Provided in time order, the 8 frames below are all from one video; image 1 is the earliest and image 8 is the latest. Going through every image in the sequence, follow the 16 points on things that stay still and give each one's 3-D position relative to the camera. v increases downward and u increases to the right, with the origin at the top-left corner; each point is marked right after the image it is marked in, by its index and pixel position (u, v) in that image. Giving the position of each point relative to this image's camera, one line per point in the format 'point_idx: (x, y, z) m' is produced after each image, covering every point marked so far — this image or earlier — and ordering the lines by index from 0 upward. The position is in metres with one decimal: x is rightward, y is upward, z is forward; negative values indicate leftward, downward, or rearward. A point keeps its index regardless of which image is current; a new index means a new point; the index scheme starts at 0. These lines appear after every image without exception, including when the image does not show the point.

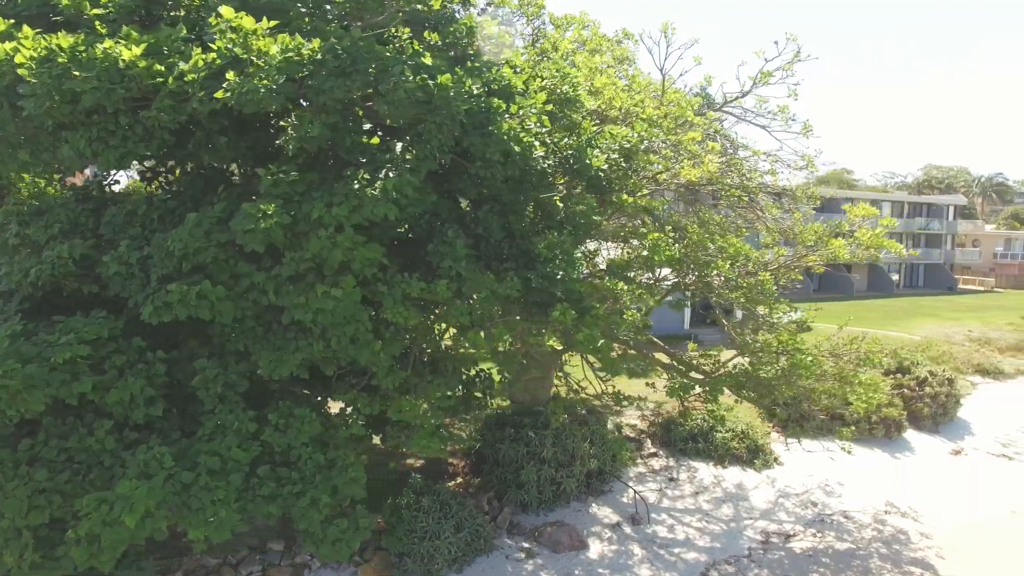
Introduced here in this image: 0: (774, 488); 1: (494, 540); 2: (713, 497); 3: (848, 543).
0: (+6.1, -4.7, +14.1) m
1: (-0.3, -4.7, +11.2) m
2: (+4.5, -4.7, +13.6) m
3: (+6.8, -5.2, +12.0) m
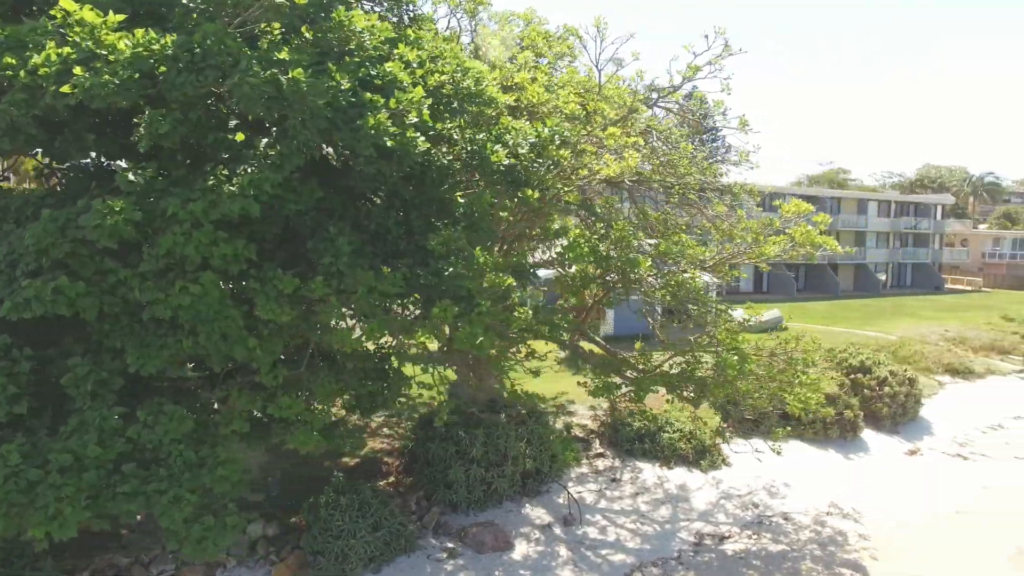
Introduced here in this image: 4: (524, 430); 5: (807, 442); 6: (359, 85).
0: (+4.8, -4.7, +13.9) m
1: (-1.7, -4.6, +11.1) m
2: (+3.1, -4.7, +13.4) m
3: (+5.4, -5.1, +11.9) m
4: (+0.2, -3.1, +13.3) m
5: (+8.2, -4.3, +16.4) m
6: (-1.8, +2.3, +7.0) m
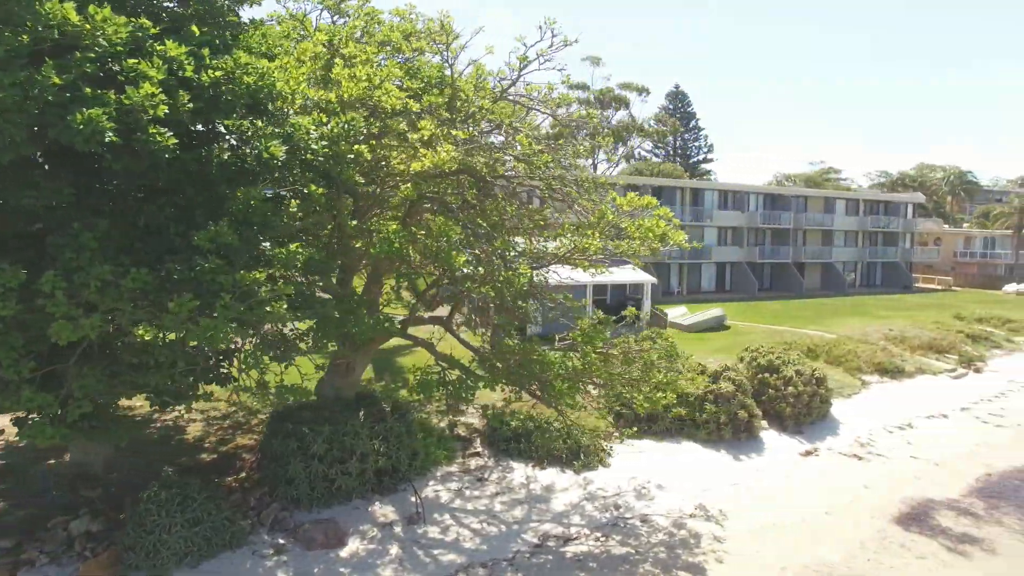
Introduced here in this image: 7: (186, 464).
0: (+1.6, -4.6, +13.8) m
1: (-4.9, -4.6, +11.0) m
2: (0.0, -4.6, +13.4) m
3: (+2.3, -5.1, +11.8) m
4: (-2.9, -3.0, +13.2) m
5: (+5.2, -4.3, +16.3) m
6: (-4.9, +2.4, +6.9) m
7: (-6.9, -3.7, +12.7) m
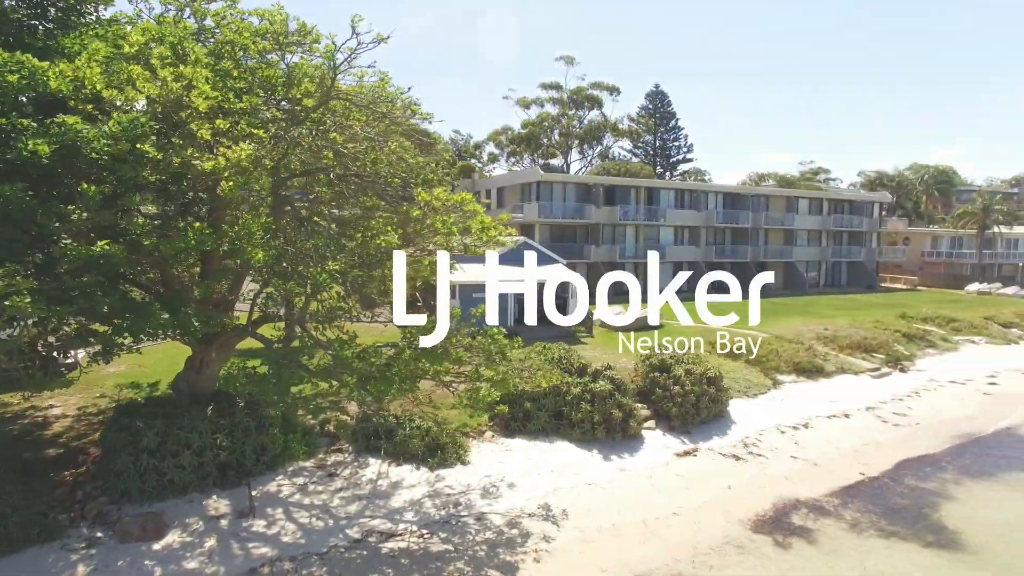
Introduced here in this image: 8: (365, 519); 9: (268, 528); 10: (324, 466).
0: (-1.8, -4.6, +13.9) m
1: (-8.4, -4.5, +11.2) m
2: (-3.5, -4.6, +13.4) m
3: (-1.2, -5.0, +11.9) m
4: (-6.4, -3.0, +13.3) m
5: (+1.7, -4.2, +16.3) m
6: (-8.5, +2.5, +7.0) m
7: (-10.4, -3.7, +12.9) m
8: (-3.0, -4.8, +12.5) m
9: (-4.8, -4.8, +12.0) m
10: (-4.5, -4.3, +14.4) m
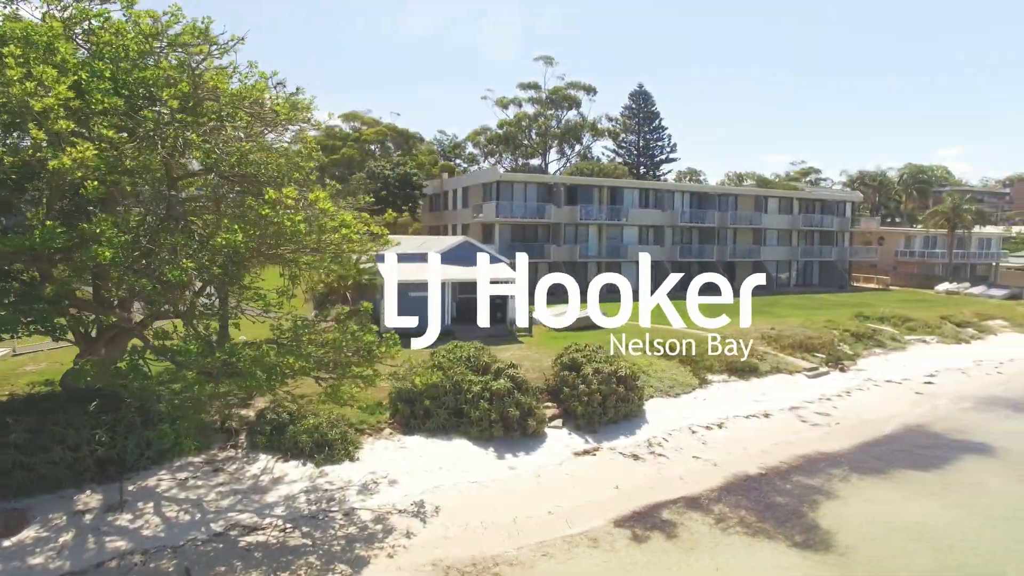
0: (-4.6, -4.5, +14.0) m
1: (-11.2, -4.4, +11.4) m
2: (-6.3, -4.5, +13.6) m
3: (-4.0, -5.0, +12.0) m
4: (-9.2, -2.9, +13.5) m
5: (-1.1, -4.2, +16.4) m
6: (-11.3, +2.5, +7.2) m
7: (-13.2, -3.6, +13.1) m
8: (-5.8, -4.7, +12.7) m
9: (-7.6, -4.7, +12.1) m
10: (-7.3, -4.2, +14.6) m
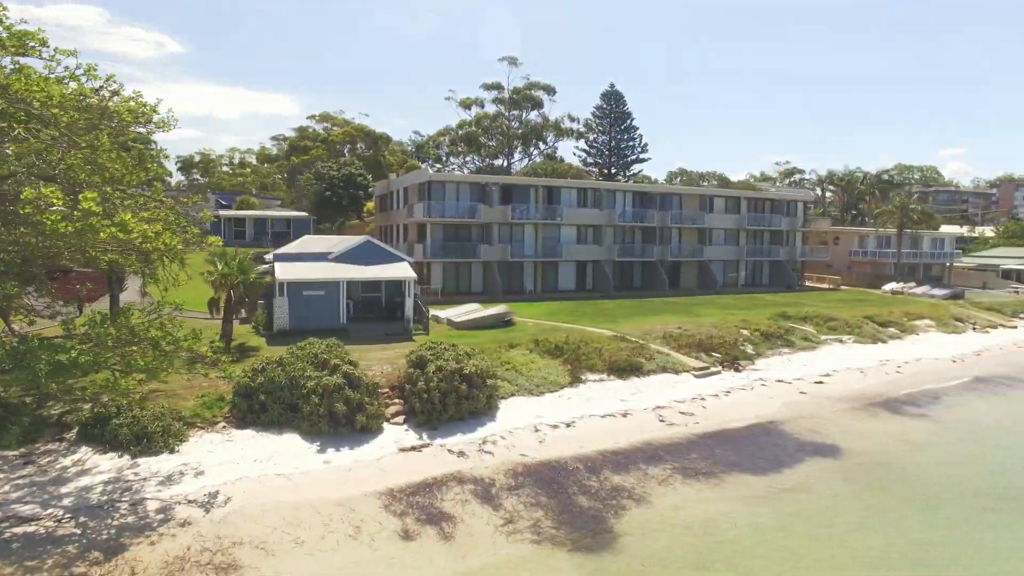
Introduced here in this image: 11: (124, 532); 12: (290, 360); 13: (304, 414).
0: (-9.4, -4.4, +14.4) m
1: (-16.0, -4.4, +11.8) m
2: (-11.0, -4.4, +14.0) m
3: (-8.8, -4.9, +12.4) m
4: (-13.9, -2.8, +13.9) m
5: (-5.8, -4.1, +16.7) m
6: (-16.1, +2.6, +7.7) m
7: (-18.0, -3.5, +13.6) m
8: (-10.6, -4.7, +13.0) m
9: (-12.4, -4.6, +12.5) m
10: (-12.0, -4.1, +15.0) m
11: (-7.9, -5.0, +12.4) m
12: (-6.7, -2.2, +18.3) m
13: (-5.8, -3.5, +17.0) m
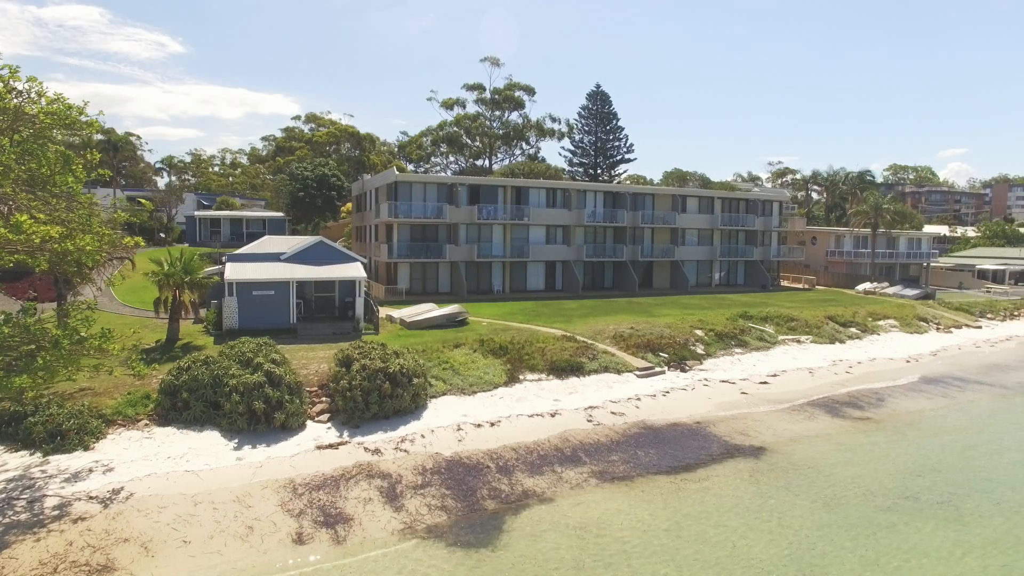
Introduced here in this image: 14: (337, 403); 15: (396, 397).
0: (-11.8, -4.4, +14.7) m
1: (-18.4, -4.3, +12.1) m
2: (-13.4, -4.4, +14.2) m
3: (-11.2, -4.9, +12.6) m
4: (-16.3, -2.8, +14.2) m
5: (-8.2, -4.1, +17.0) m
6: (-18.6, +2.6, +8.0) m
7: (-20.4, -3.5, +13.9) m
8: (-13.0, -4.7, +13.3) m
9: (-14.8, -4.6, +12.8) m
10: (-14.4, -4.1, +15.3) m
11: (-10.3, -5.0, +12.6) m
12: (-9.1, -2.2, +18.6) m
13: (-8.2, -3.5, +17.2) m
14: (-5.1, -3.5, +18.5) m
15: (-3.5, -3.4, +19.0) m
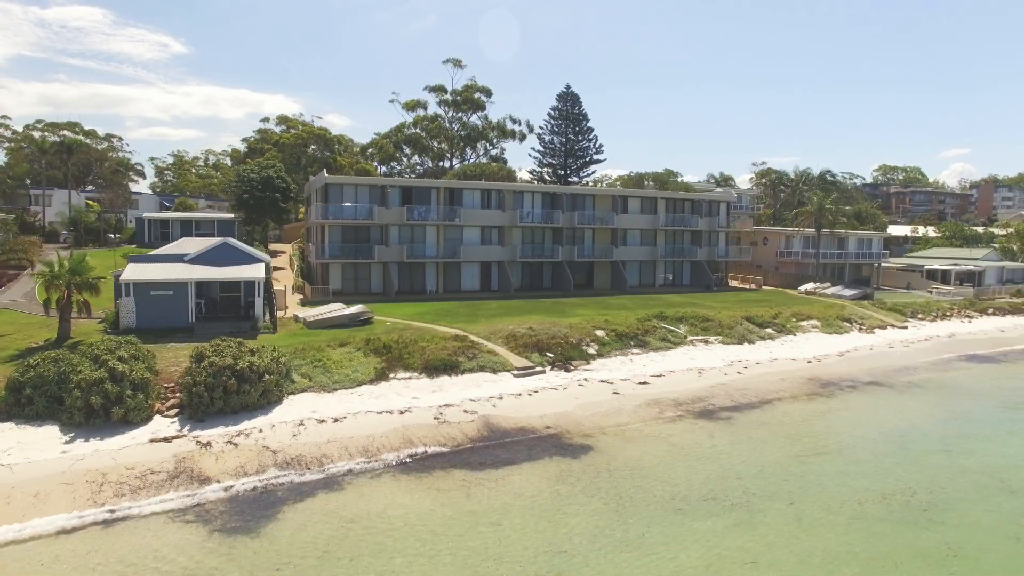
0: (-16.9, -4.4, +15.4) m
1: (-23.6, -4.3, +13.0) m
2: (-18.6, -4.4, +15.0) m
3: (-16.4, -4.9, +13.4) m
4: (-21.5, -2.8, +15.0) m
5: (-13.3, -4.1, +17.7) m
6: (-23.8, +2.6, +8.8) m
7: (-25.5, -3.5, +14.8) m
8: (-18.1, -4.7, +14.1) m
9: (-20.0, -4.6, +13.6) m
10: (-19.5, -4.1, +16.1) m
11: (-15.4, -5.0, +13.3) m
12: (-14.2, -2.2, +19.3) m
13: (-13.3, -3.5, +18.0) m
14: (-10.2, -3.5, +19.1) m
15: (-8.6, -3.4, +19.6) m
